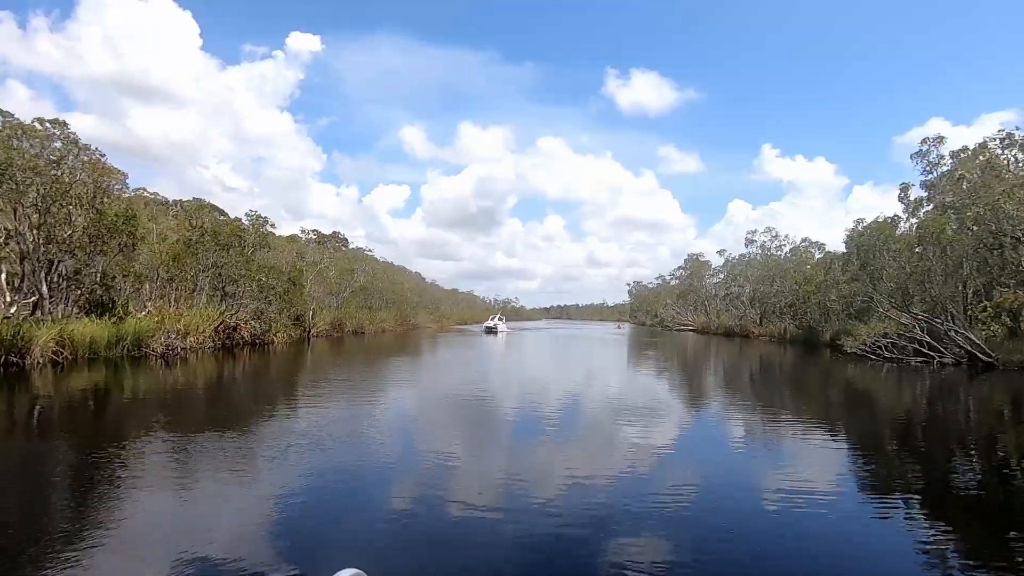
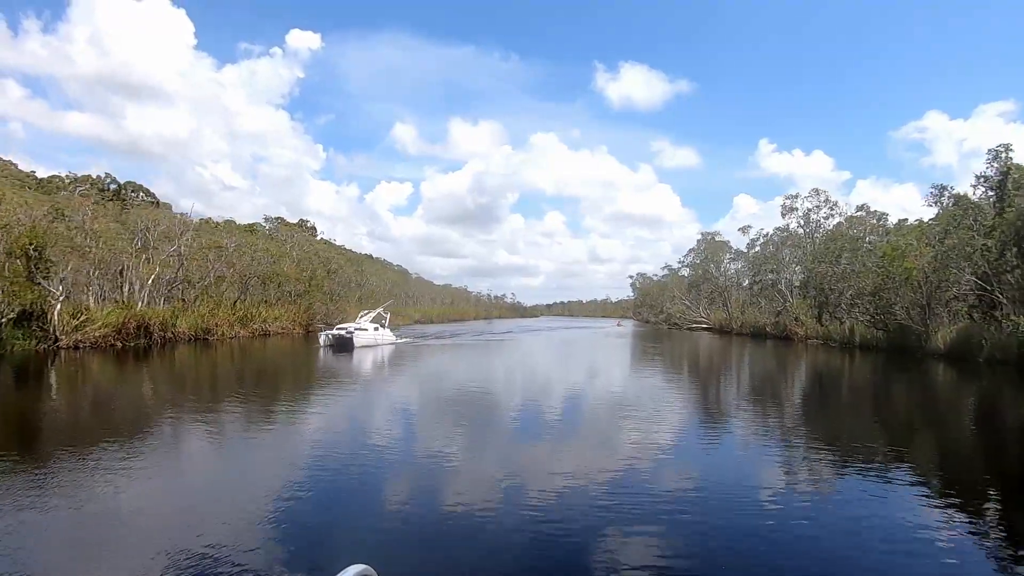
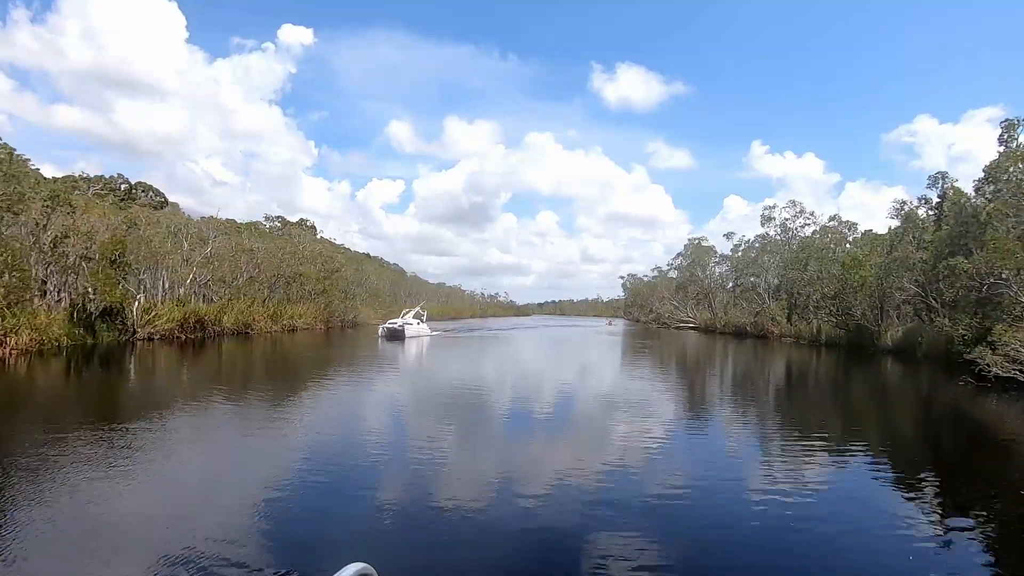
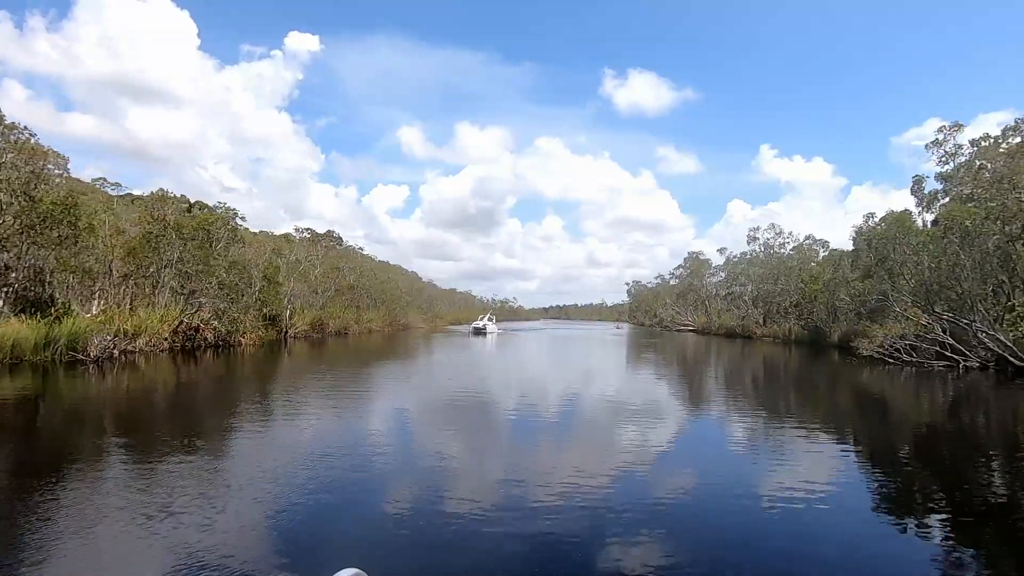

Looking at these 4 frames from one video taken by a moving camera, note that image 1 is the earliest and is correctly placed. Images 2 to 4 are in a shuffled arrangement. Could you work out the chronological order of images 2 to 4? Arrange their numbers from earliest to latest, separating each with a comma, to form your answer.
4, 3, 2
